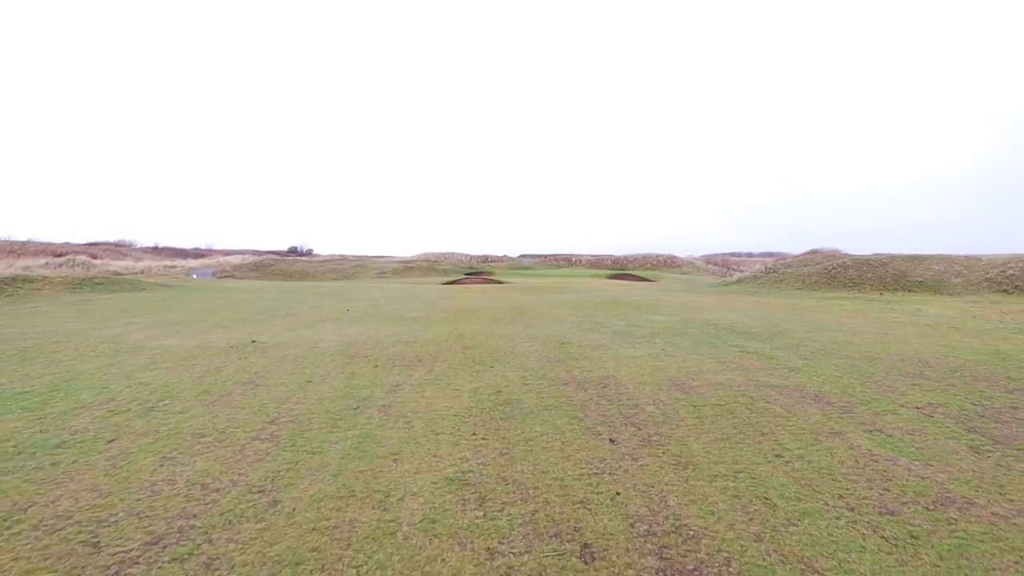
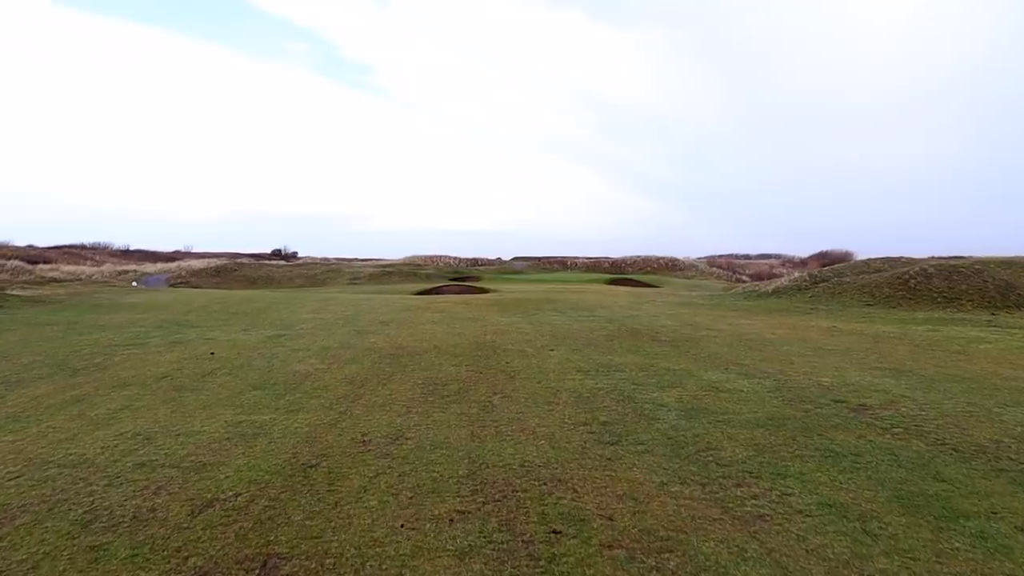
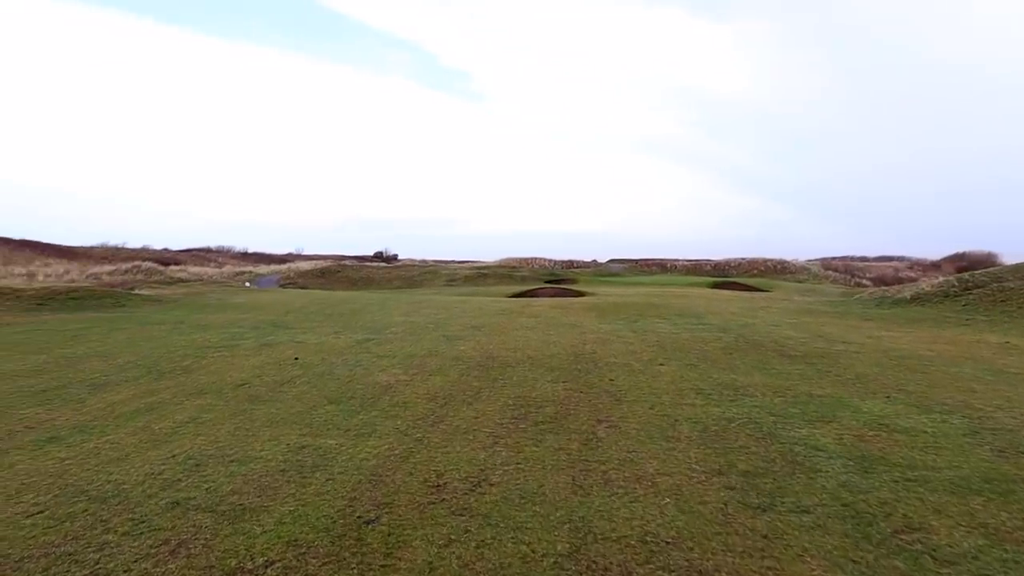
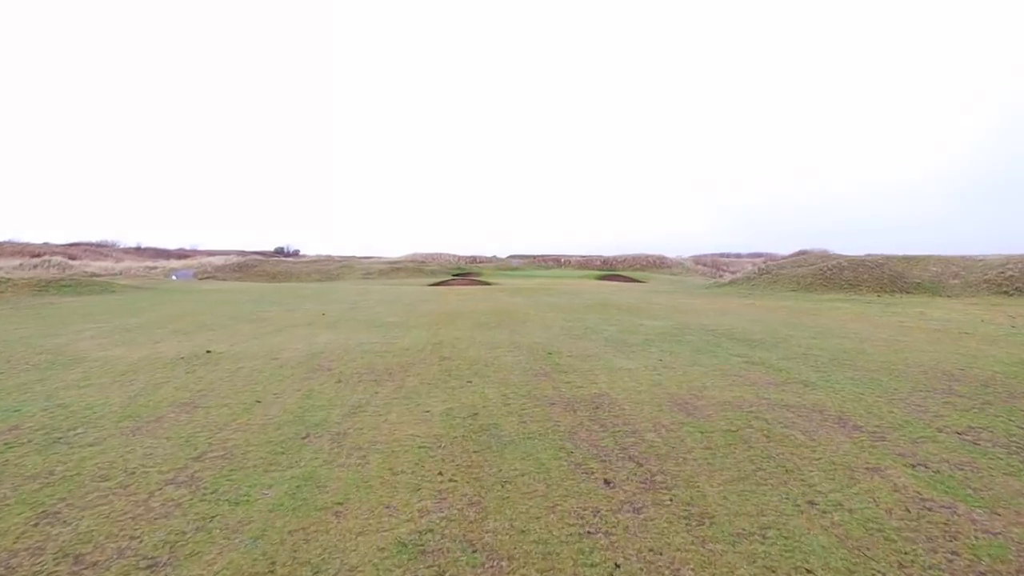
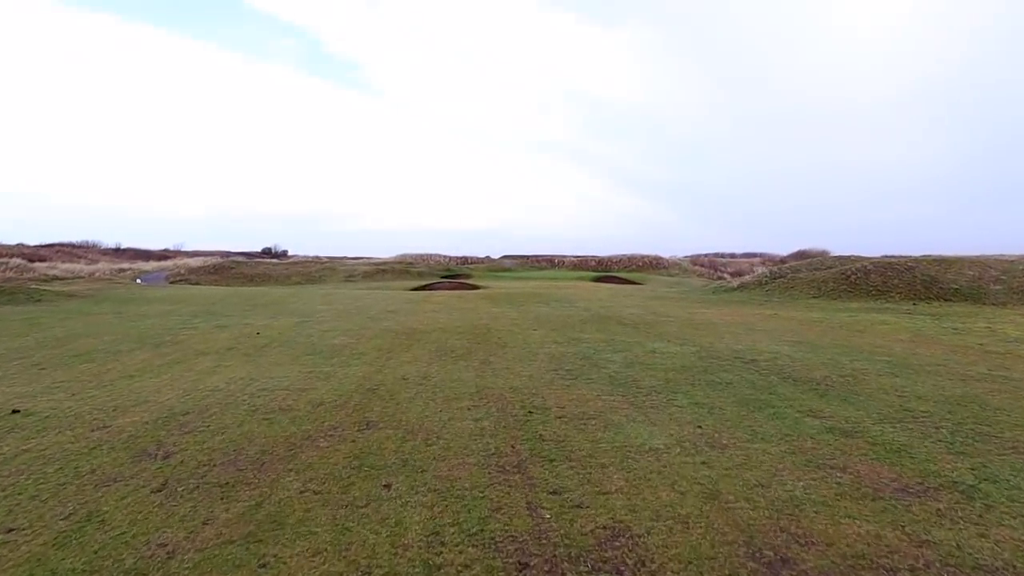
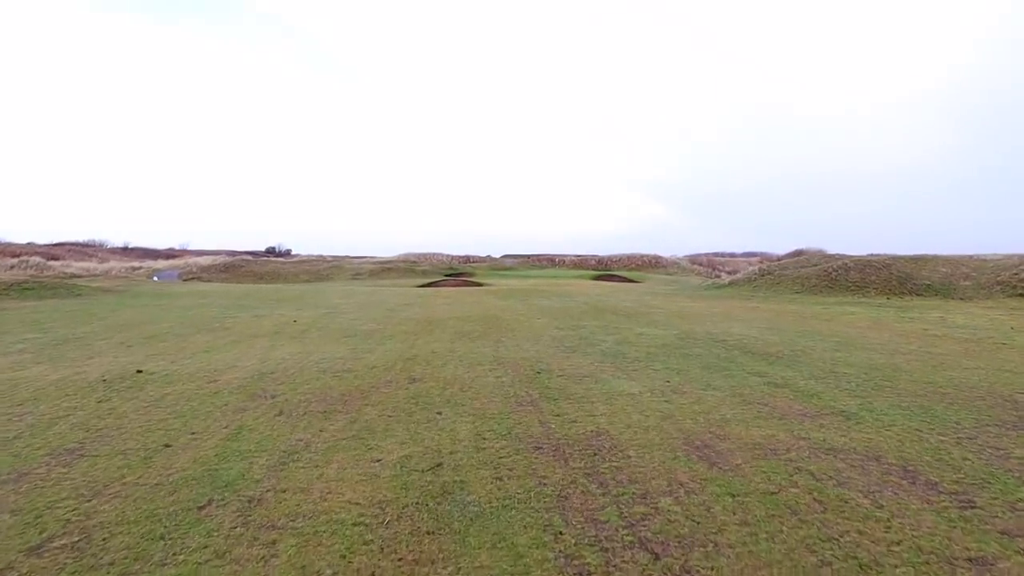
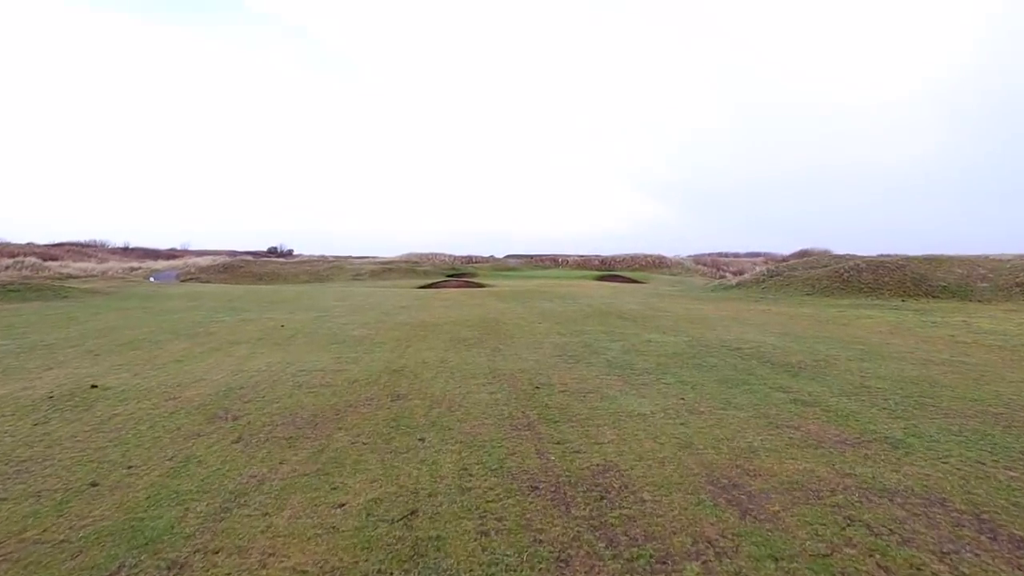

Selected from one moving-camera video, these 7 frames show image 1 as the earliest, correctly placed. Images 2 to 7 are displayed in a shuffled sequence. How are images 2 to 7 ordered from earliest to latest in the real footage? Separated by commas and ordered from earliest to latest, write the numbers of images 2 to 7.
4, 6, 7, 5, 2, 3
